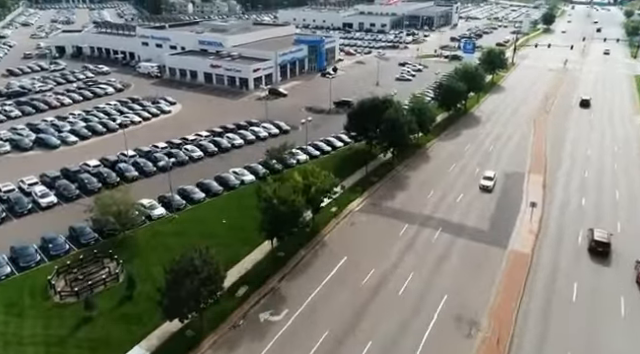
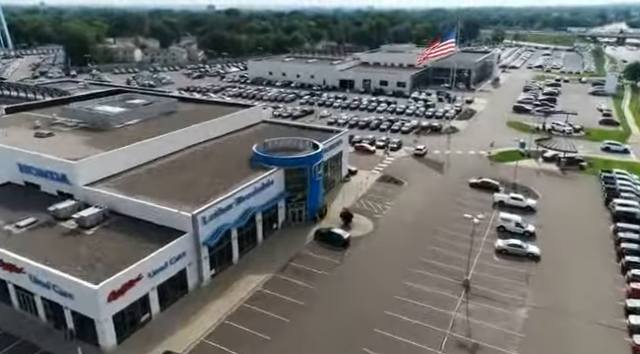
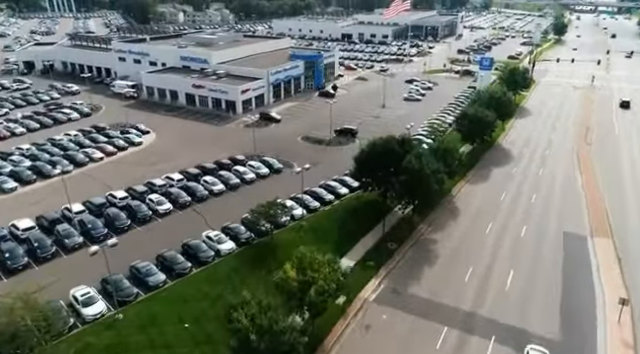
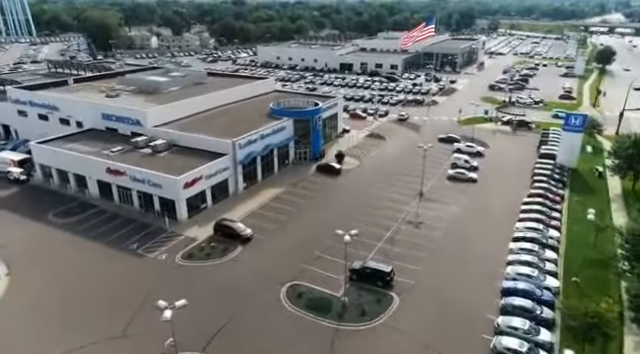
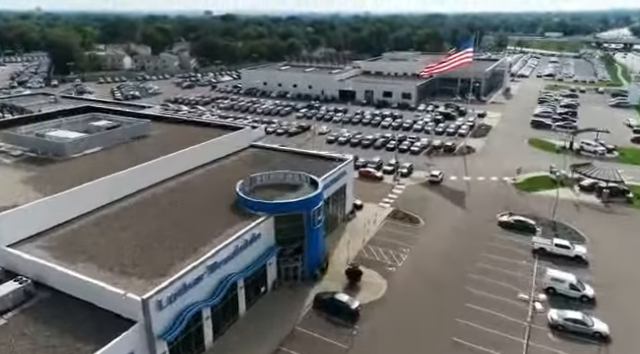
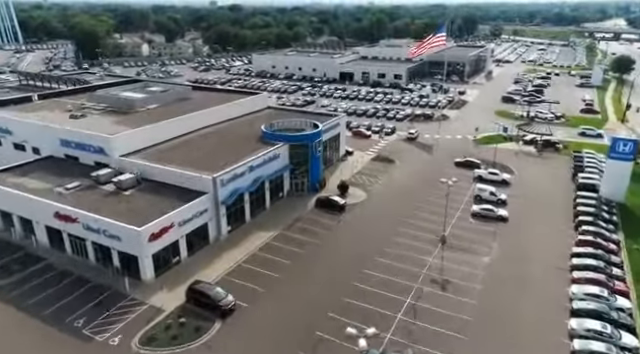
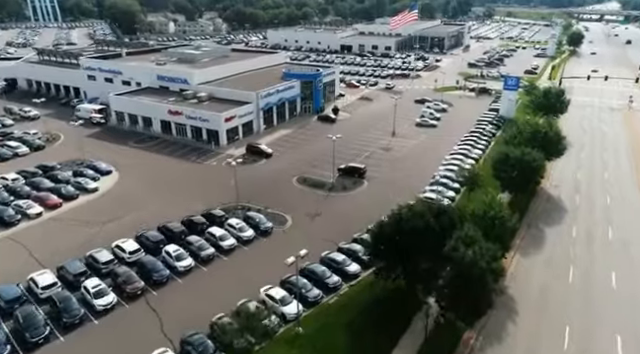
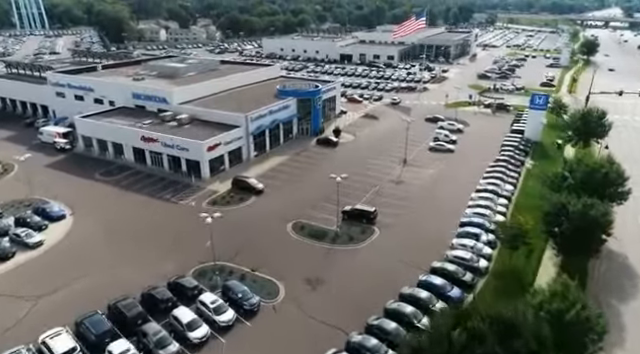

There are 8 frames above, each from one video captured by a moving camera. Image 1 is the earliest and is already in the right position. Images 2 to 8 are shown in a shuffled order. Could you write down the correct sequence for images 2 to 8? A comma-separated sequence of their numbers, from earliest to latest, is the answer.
3, 7, 8, 4, 6, 2, 5
